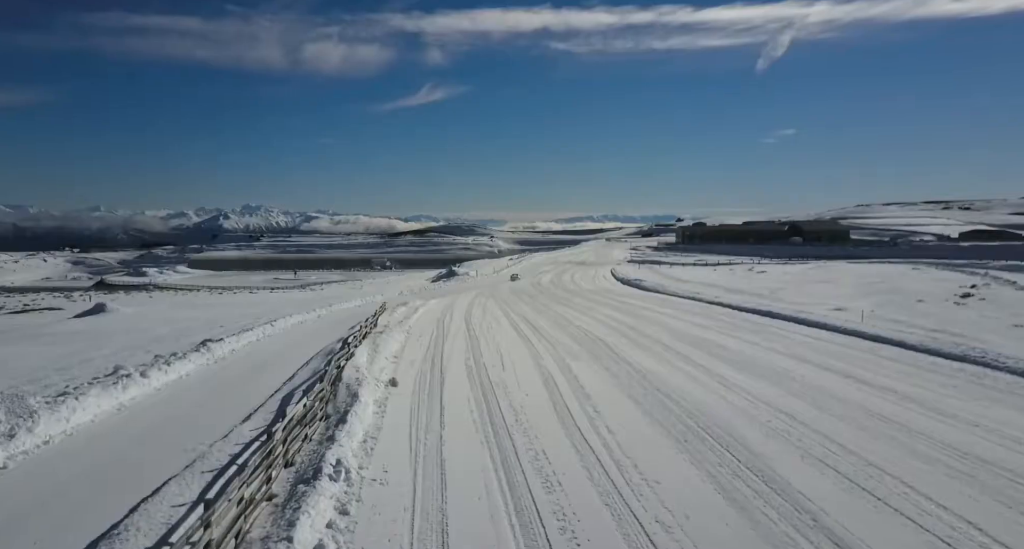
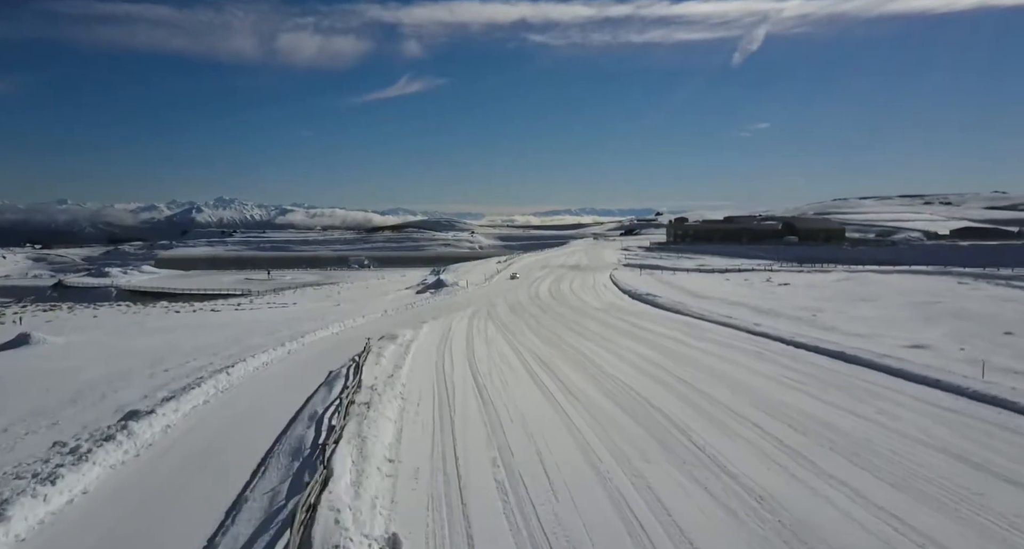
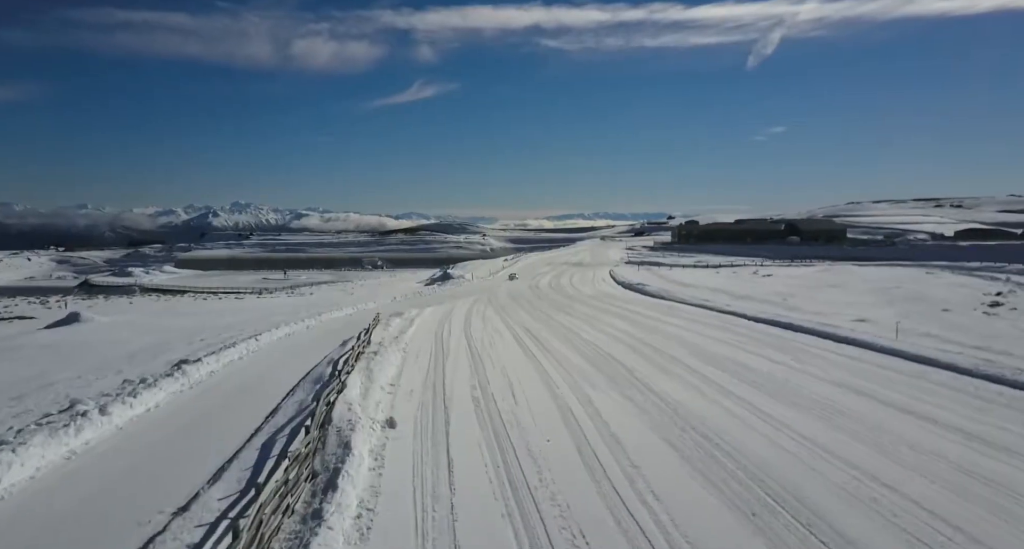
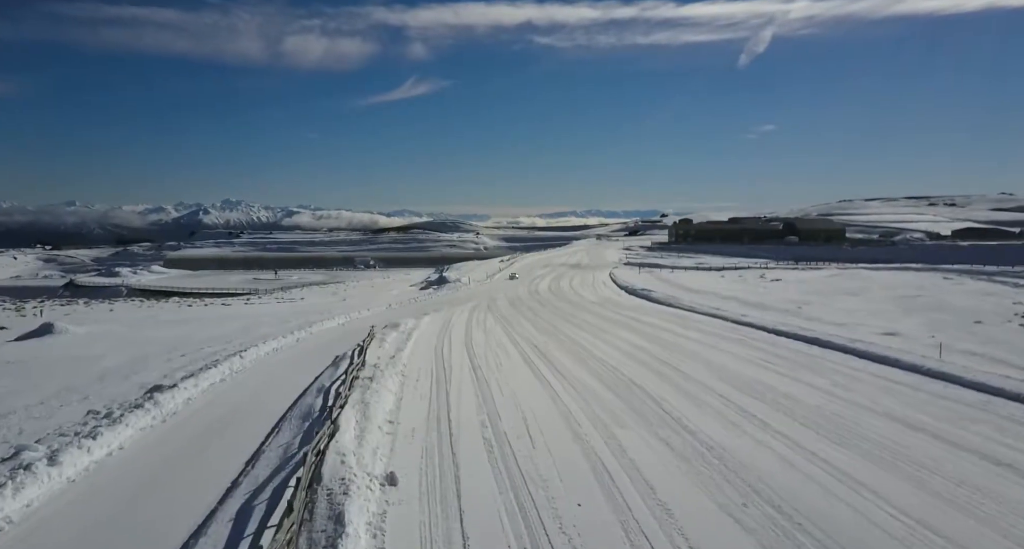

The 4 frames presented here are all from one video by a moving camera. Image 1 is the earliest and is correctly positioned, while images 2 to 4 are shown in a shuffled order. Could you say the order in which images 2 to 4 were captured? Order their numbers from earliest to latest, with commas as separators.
3, 4, 2
